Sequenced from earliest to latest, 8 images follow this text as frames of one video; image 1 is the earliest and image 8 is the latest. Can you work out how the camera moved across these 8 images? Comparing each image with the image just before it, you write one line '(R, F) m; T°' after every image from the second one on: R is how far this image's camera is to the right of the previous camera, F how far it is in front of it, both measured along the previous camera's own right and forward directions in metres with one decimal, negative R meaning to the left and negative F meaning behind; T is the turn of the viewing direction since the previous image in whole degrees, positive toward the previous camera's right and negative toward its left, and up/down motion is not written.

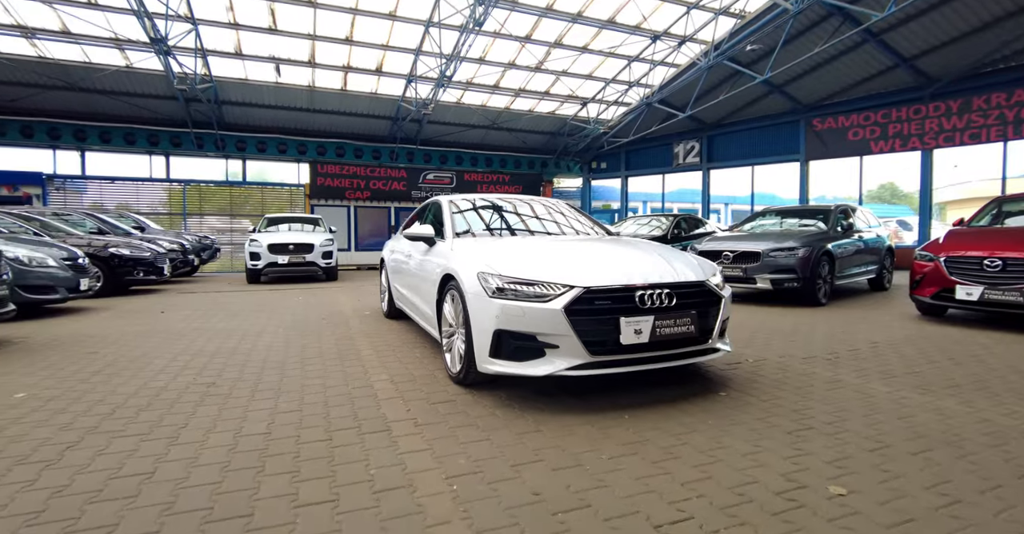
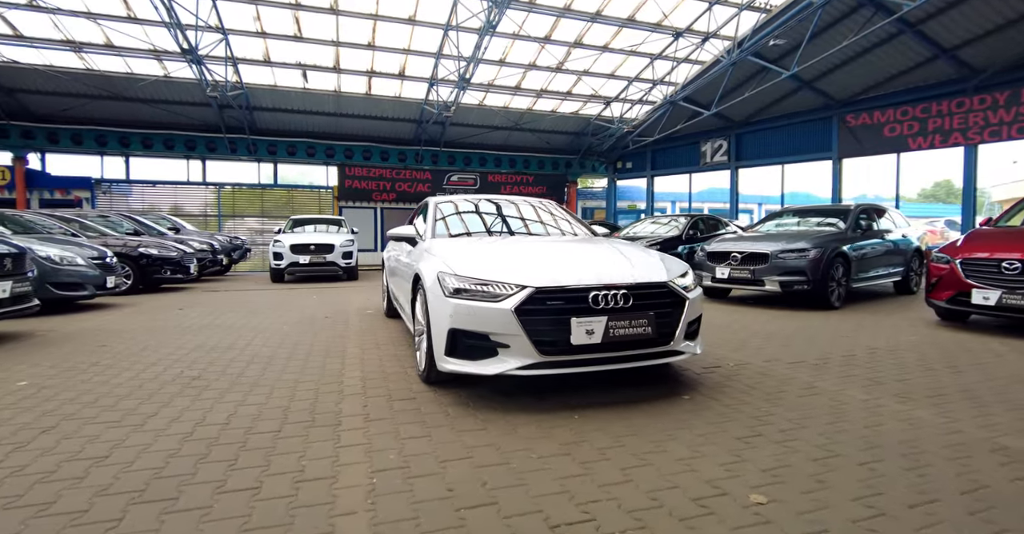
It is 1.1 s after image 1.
(+0.5, 0.0) m; -4°
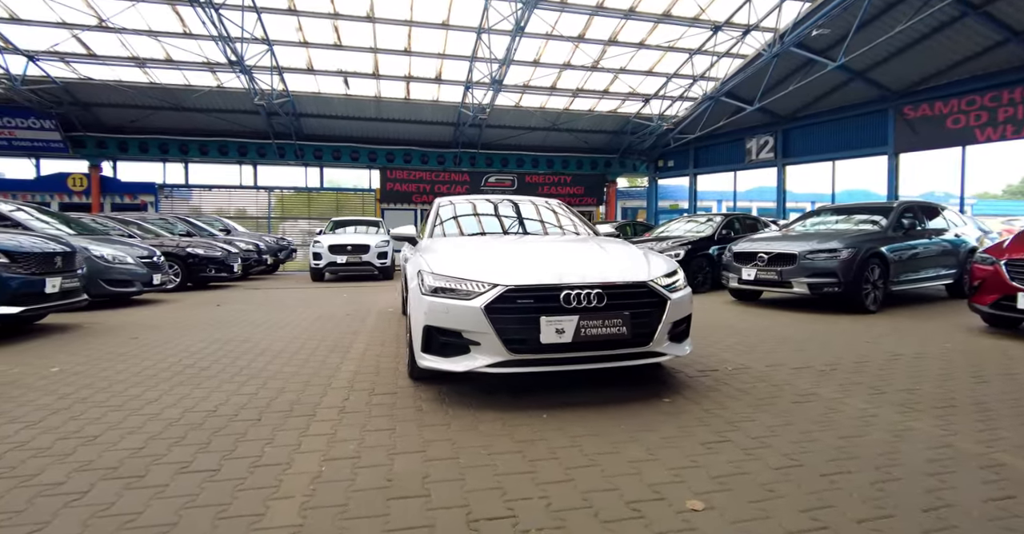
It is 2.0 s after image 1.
(+0.5, 0.0) m; -5°
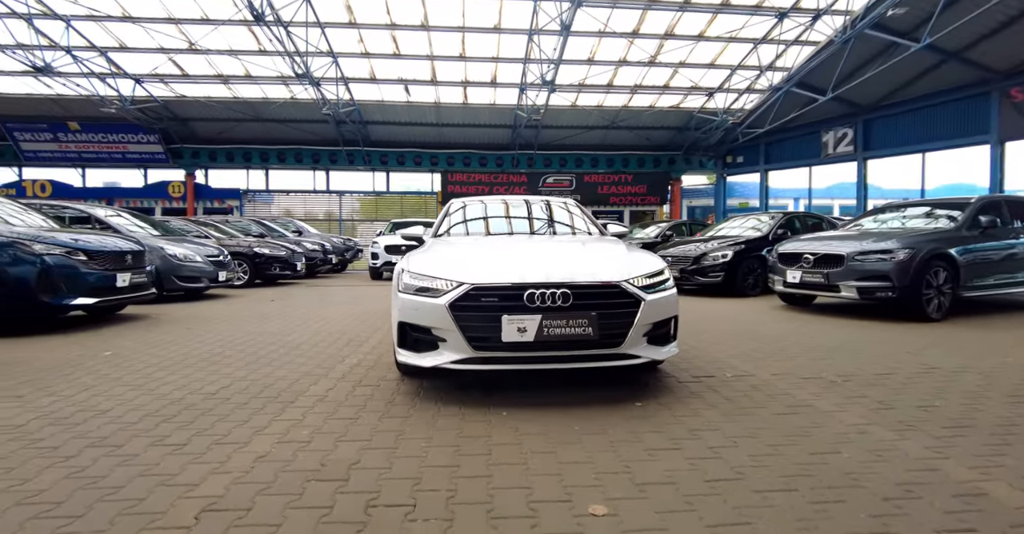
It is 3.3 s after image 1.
(+0.6, 0.0) m; -8°
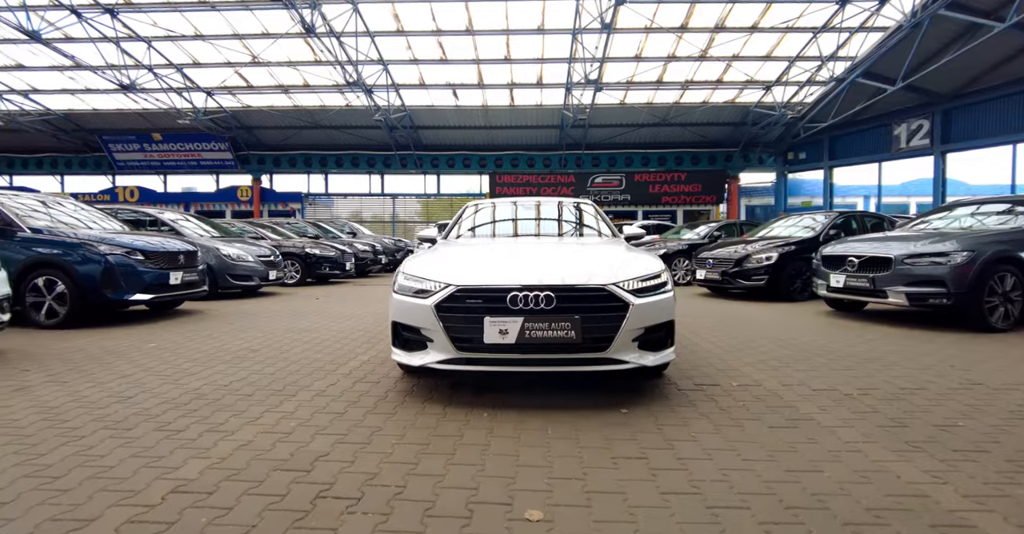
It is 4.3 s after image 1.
(+0.4, 0.0) m; -7°
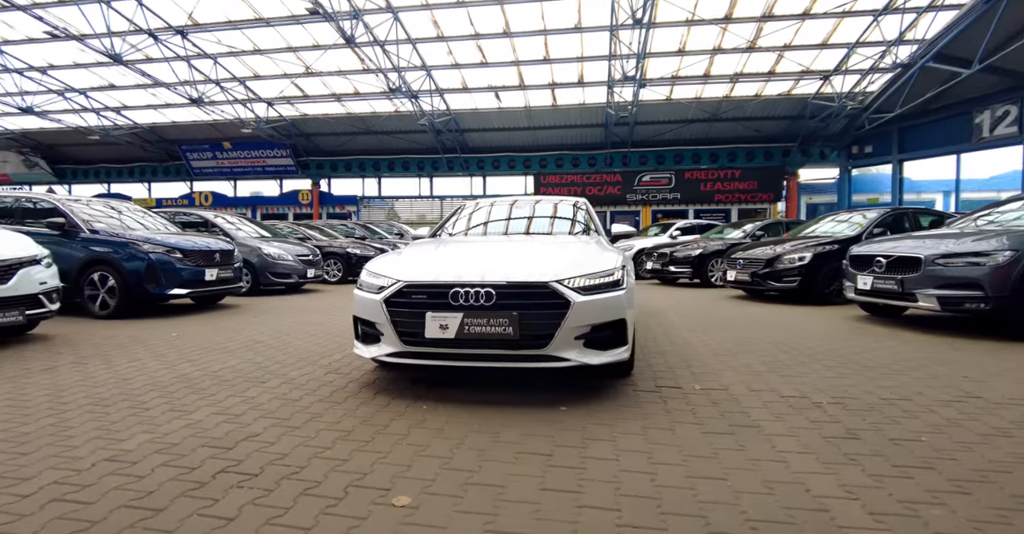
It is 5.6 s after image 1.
(+0.7, 0.0) m; -7°
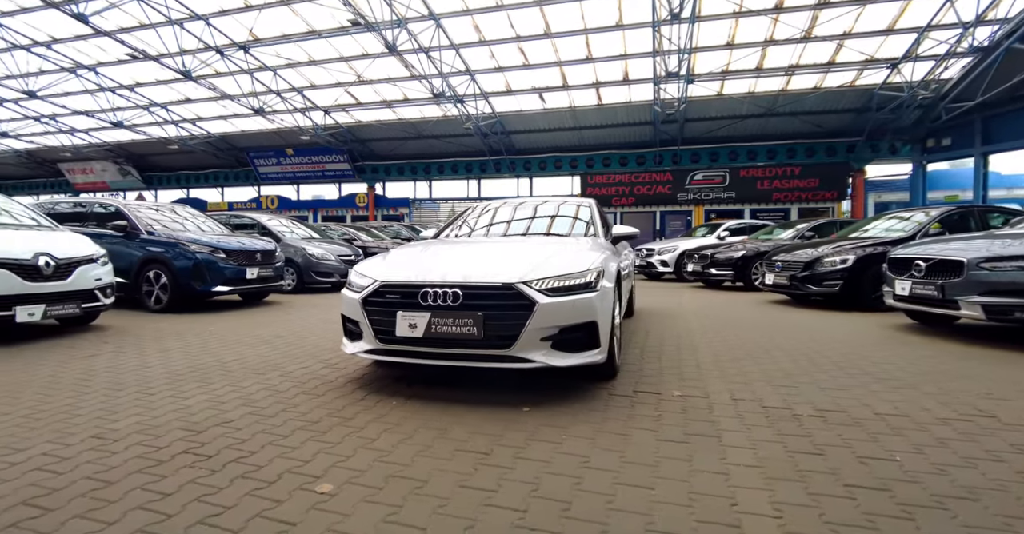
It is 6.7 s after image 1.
(+0.6, 0.0) m; -7°
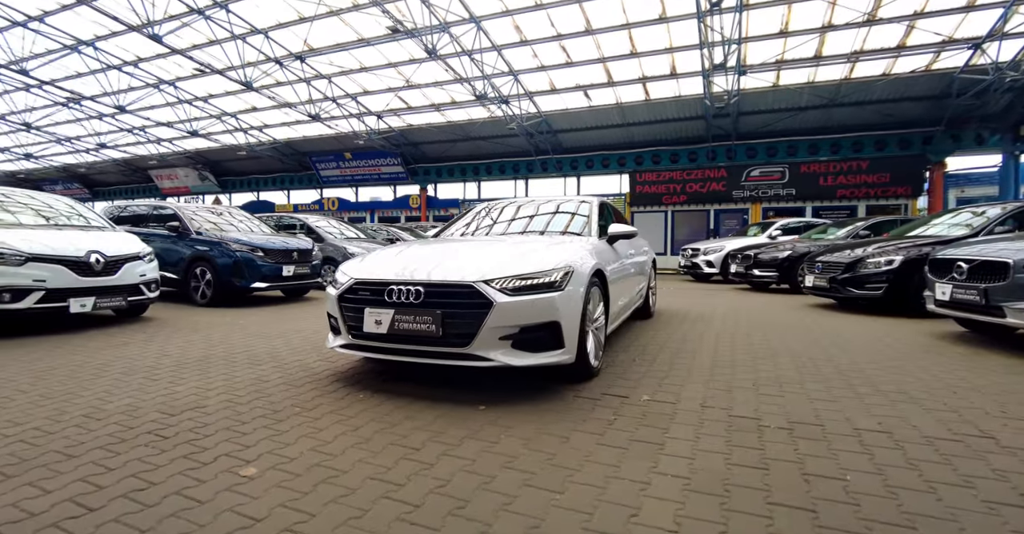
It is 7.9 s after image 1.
(+0.6, 0.0) m; -7°
